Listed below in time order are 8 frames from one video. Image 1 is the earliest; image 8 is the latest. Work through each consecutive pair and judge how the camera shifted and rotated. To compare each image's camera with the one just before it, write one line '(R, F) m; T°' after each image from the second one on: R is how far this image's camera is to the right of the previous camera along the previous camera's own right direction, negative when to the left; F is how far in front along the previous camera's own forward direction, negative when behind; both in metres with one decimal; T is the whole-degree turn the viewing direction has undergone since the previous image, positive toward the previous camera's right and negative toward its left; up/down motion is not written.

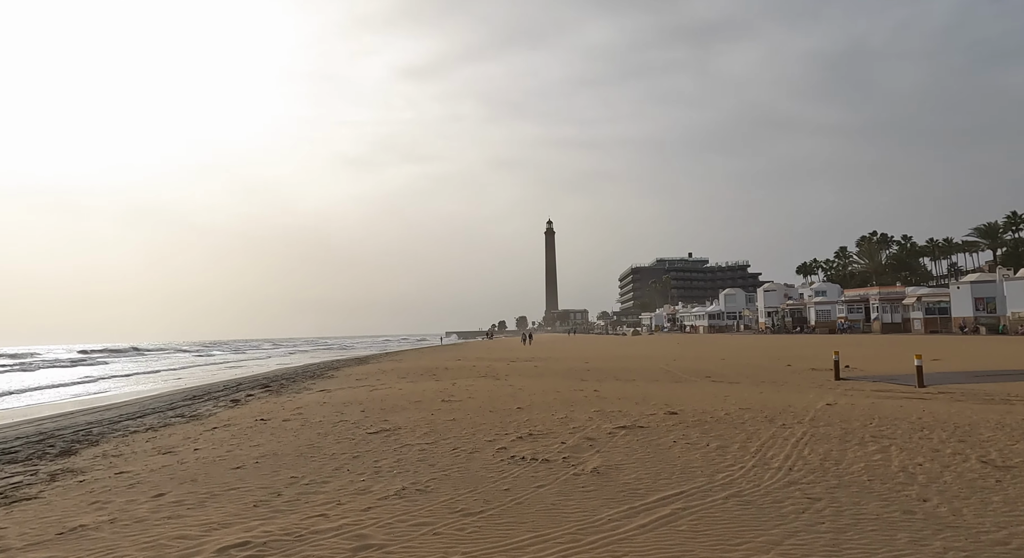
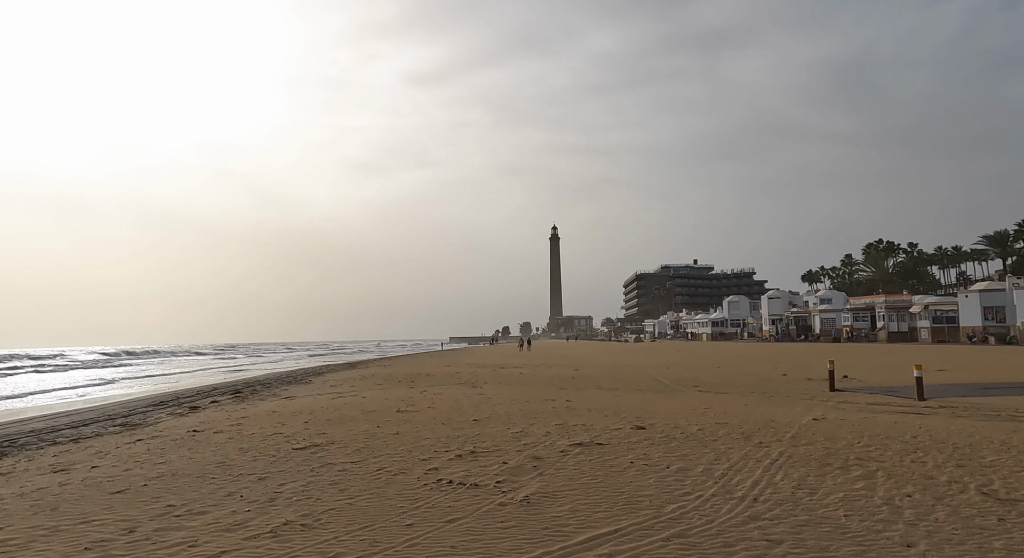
(+1.1, +1.4) m; -1°
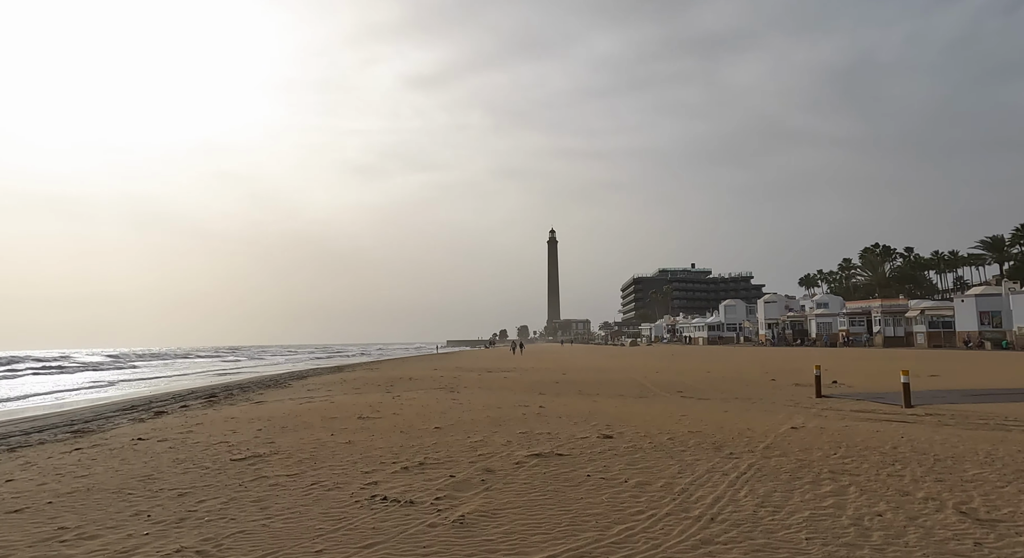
(+0.7, +0.7) m; 0°
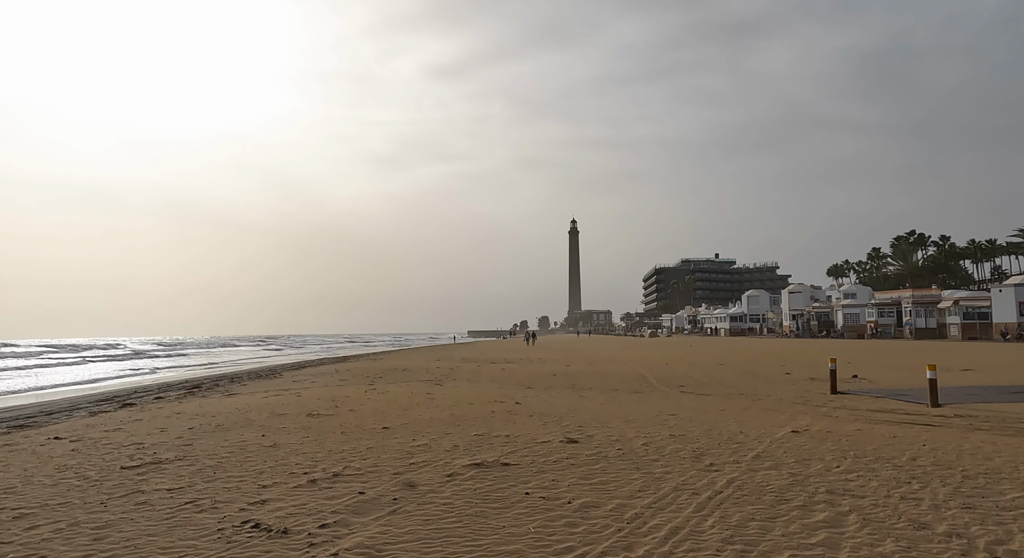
(+1.2, +1.8) m; -2°
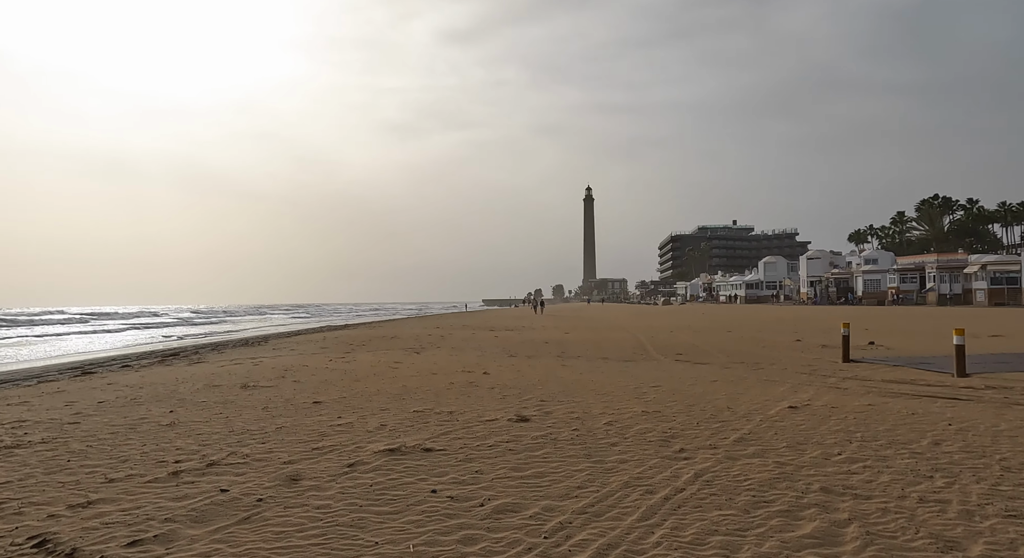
(+1.1, +1.9) m; -1°
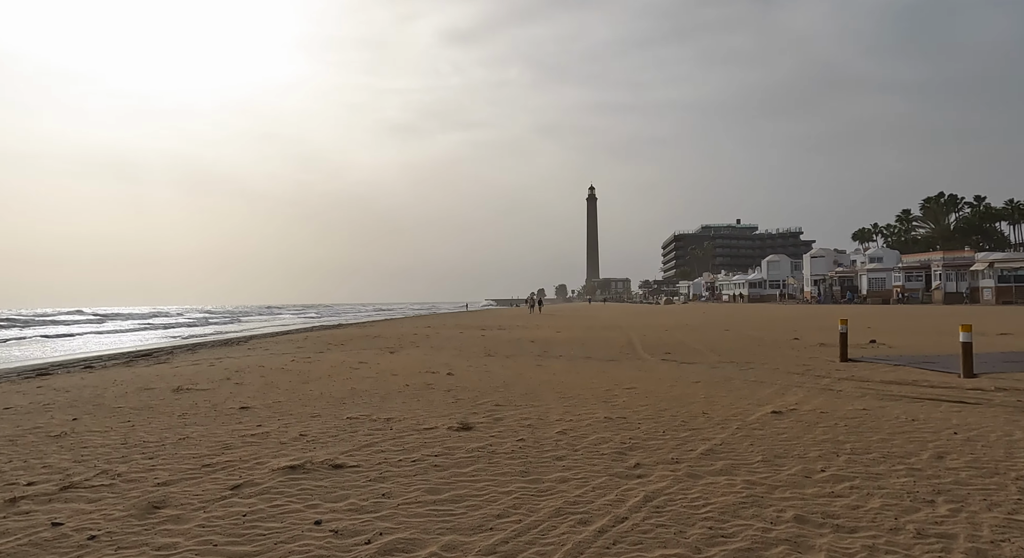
(+0.8, +1.2) m; 0°
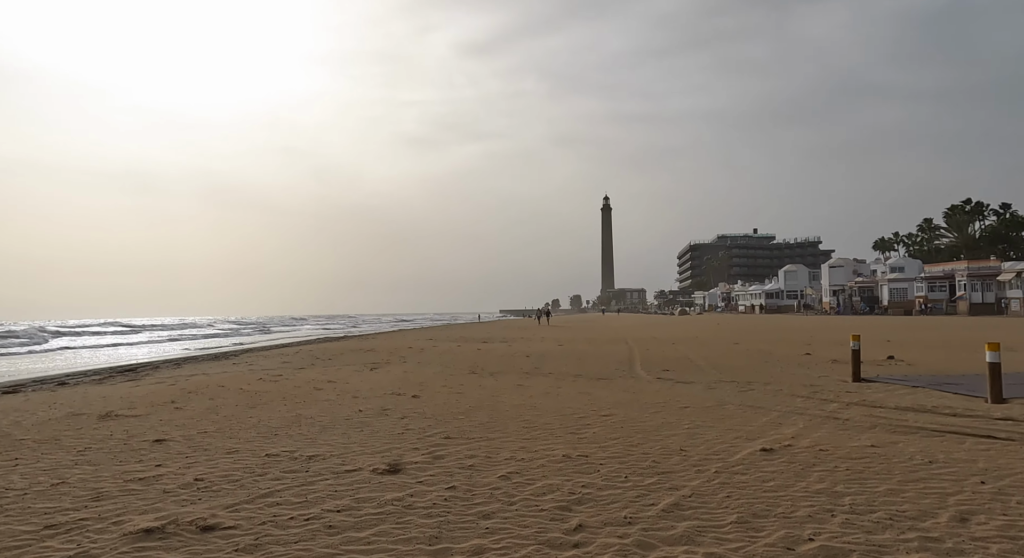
(+0.8, +1.2) m; -1°
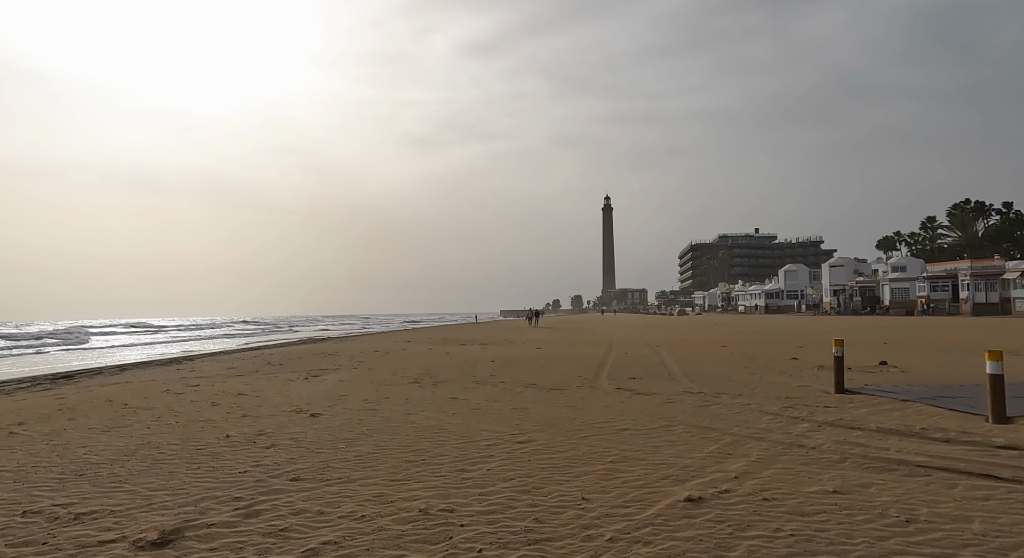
(+1.3, +1.8) m; 0°
